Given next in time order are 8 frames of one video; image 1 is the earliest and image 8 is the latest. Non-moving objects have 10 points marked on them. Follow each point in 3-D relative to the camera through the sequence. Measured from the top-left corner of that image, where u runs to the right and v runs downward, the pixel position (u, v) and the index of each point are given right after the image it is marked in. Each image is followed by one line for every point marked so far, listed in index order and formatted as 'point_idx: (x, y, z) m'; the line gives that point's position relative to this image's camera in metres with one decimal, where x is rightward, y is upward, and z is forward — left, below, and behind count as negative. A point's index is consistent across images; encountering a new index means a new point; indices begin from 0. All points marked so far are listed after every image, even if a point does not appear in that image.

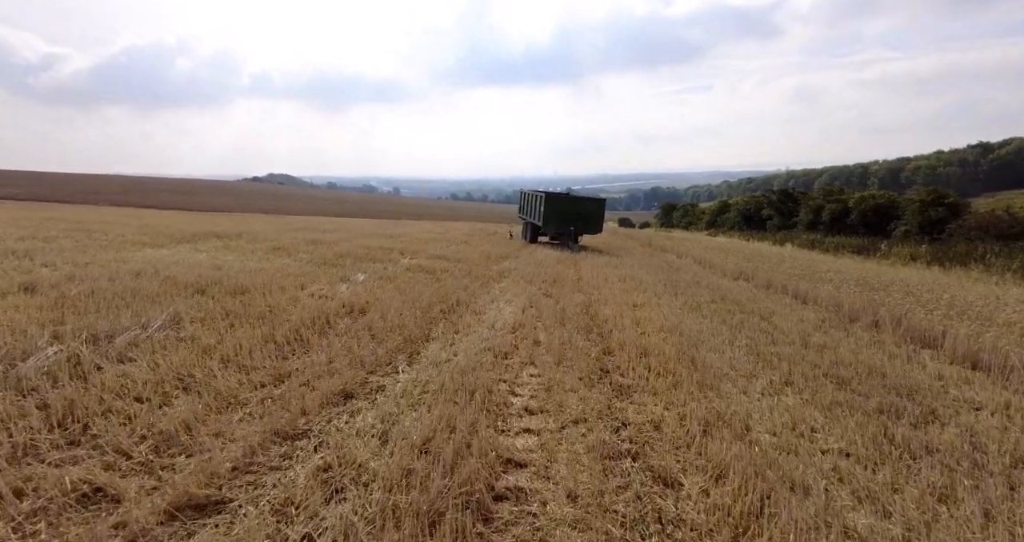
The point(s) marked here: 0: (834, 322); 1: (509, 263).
0: (+5.9, -1.0, +9.0) m
1: (-0.1, +0.2, +16.7) m
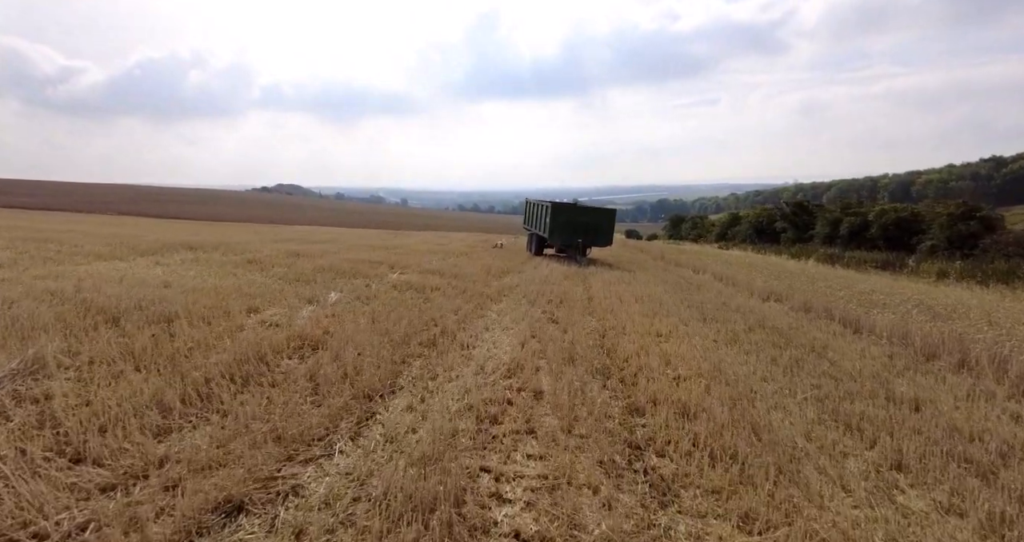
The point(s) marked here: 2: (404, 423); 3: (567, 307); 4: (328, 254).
0: (+5.9, -1.4, +7.2) m
1: (-0.1, -0.3, +15.0) m
2: (-0.9, -1.3, +4.2) m
3: (+1.2, -0.8, +10.8) m
4: (-6.5, +0.6, +17.0) m
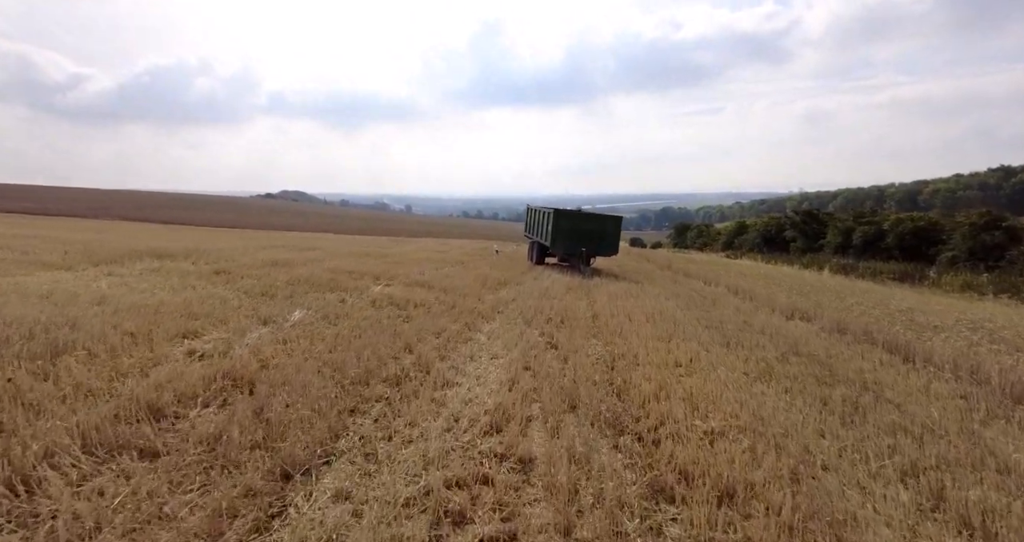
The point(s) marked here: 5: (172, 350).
0: (+5.7, -1.6, +5.7) m
1: (-0.2, -0.7, +13.7) m
2: (-1.1, -1.5, +2.9) m
3: (+1.1, -1.1, +9.4) m
4: (-6.6, +0.2, +15.7) m
5: (-4.0, -0.9, +5.7) m
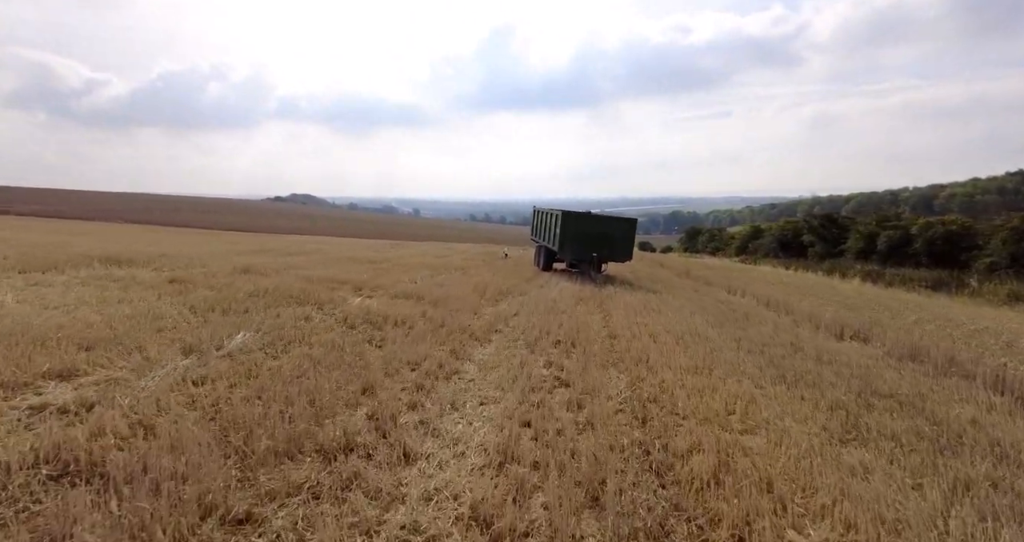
0: (+5.7, -1.8, +3.8) m
1: (-0.1, -0.9, +11.8) m
2: (-1.2, -1.6, +1.0) m
3: (+1.1, -1.3, +7.5) m
4: (-6.5, 0.0, +14.0) m
5: (-4.0, -1.1, +3.9) m
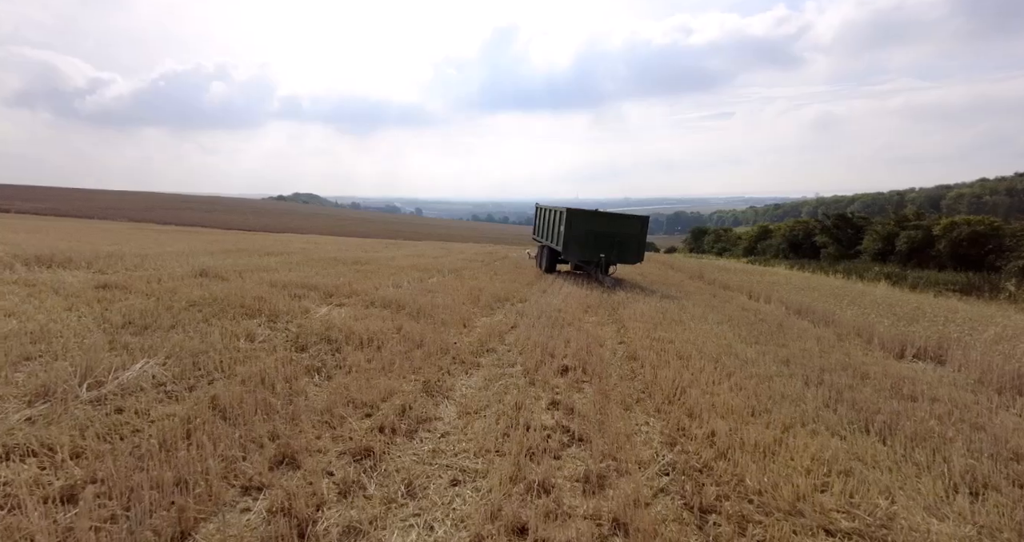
0: (+5.6, -1.9, +2.0) m
1: (-0.2, -1.0, +10.0) m
2: (-1.3, -1.7, -0.8) m
3: (+1.0, -1.4, +5.7) m
4: (-6.5, -0.1, +12.2) m
5: (-4.1, -1.1, +2.1) m
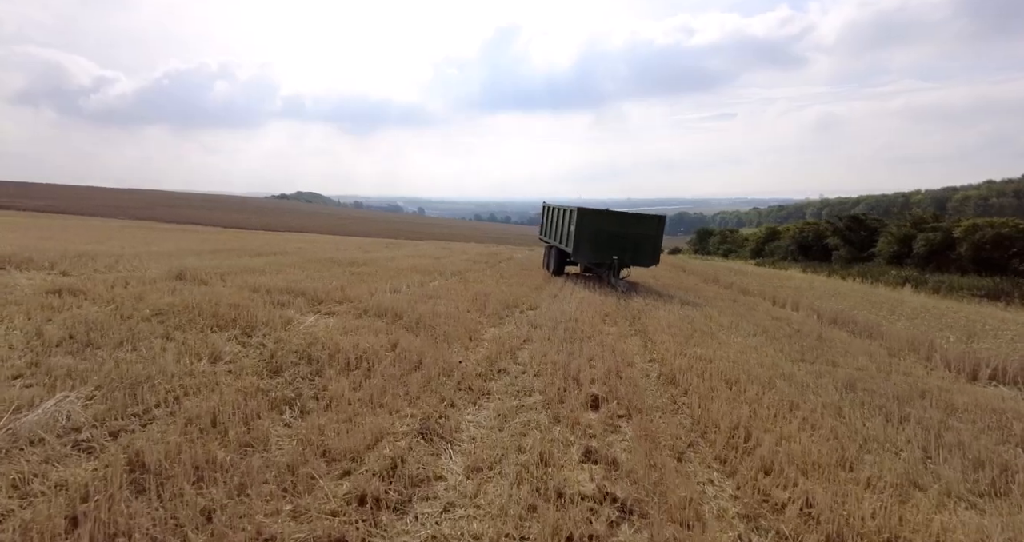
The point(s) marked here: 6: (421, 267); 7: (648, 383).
0: (+5.7, -2.0, +0.8) m
1: (+0.1, -1.1, +8.8) m
2: (-1.2, -1.8, -2.0) m
3: (+1.2, -1.5, +4.5) m
4: (-6.3, -0.1, +11.0) m
5: (-3.9, -1.2, +0.9) m
6: (-3.3, +0.2, +17.6) m
7: (+1.8, -1.4, +6.3) m
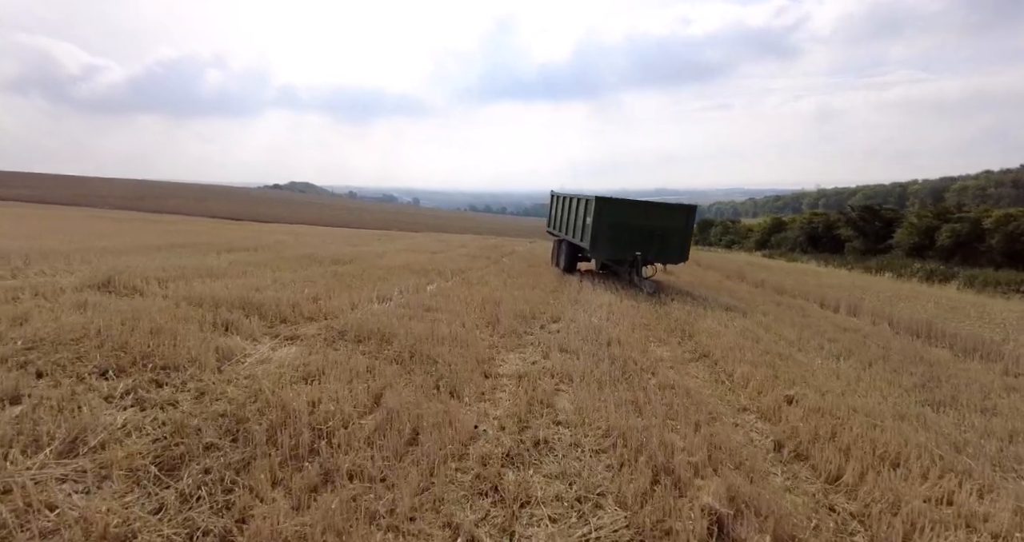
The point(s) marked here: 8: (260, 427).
0: (+6.2, -2.3, -1.5) m
1: (+0.4, -1.2, +6.5) m
2: (-0.7, -2.1, -4.3) m
3: (+1.6, -1.7, +2.2) m
4: (-5.9, -0.2, +8.7) m
5: (-3.5, -1.5, -1.4) m
6: (-3.0, +0.2, +15.3) m
7: (+2.2, -1.6, +4.0) m
8: (-2.0, -1.2, +3.9) m
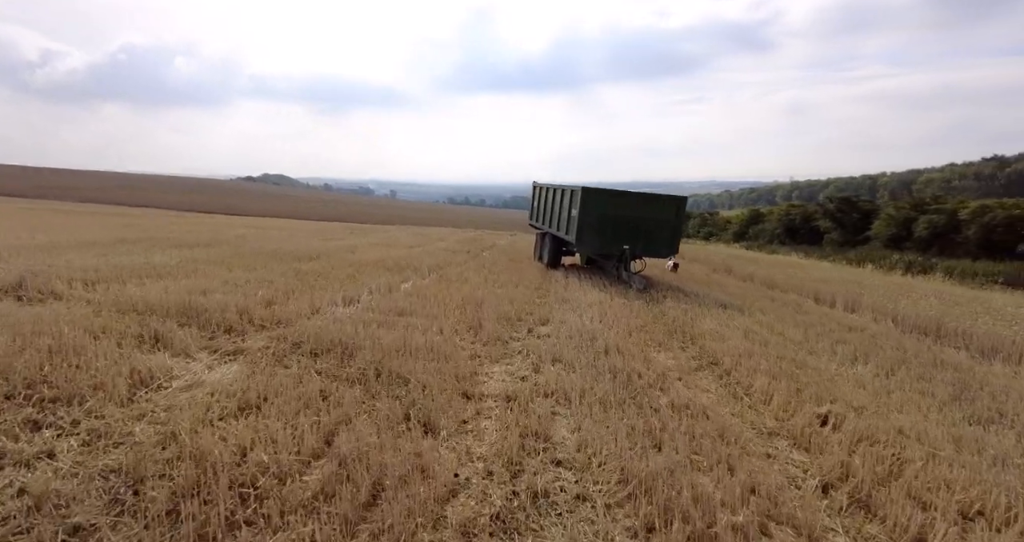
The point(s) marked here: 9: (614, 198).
0: (+6.4, -2.4, -2.1) m
1: (+0.3, -1.2, +5.6) m
2: (-0.4, -2.3, -5.2) m
3: (+1.6, -1.7, +1.3) m
4: (-6.2, -0.2, +7.4) m
5: (-3.3, -1.6, -2.5) m
6: (-3.5, +0.3, +14.1) m
7: (+2.1, -1.6, +3.1) m
8: (-2.0, -1.3, +2.8) m
9: (+3.2, +2.3, +15.3) m
